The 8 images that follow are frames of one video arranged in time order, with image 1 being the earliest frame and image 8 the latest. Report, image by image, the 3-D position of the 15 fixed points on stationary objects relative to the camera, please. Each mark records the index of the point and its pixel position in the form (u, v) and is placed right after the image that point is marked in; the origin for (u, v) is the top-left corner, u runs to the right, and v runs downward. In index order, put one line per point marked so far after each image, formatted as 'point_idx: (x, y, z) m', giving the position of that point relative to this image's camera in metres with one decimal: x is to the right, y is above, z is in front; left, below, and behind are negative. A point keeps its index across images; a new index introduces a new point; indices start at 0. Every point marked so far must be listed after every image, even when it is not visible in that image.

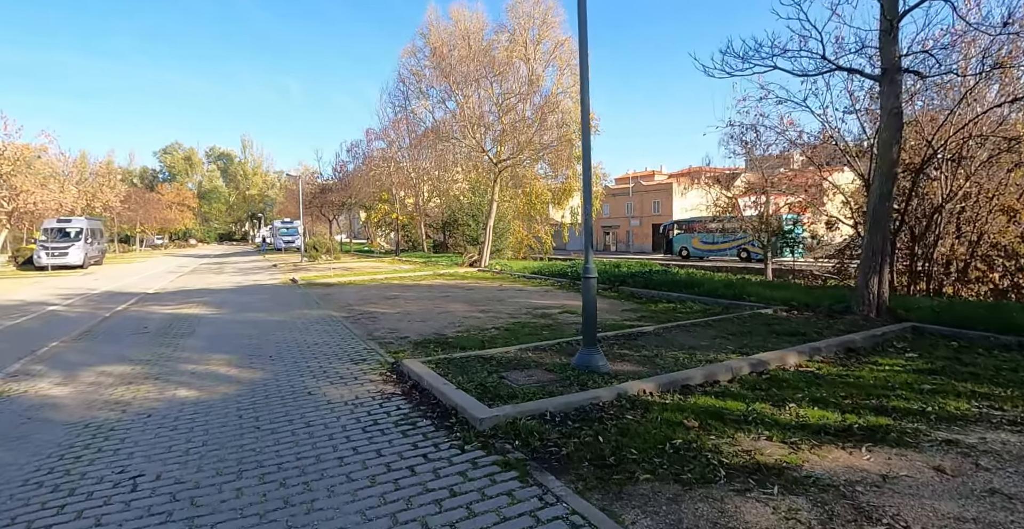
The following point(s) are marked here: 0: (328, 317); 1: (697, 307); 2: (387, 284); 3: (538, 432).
0: (-3.7, -1.0, +10.4) m
1: (+3.7, -0.9, +10.7) m
2: (-3.8, -0.6, +15.9) m
3: (+0.2, -1.4, +4.3) m
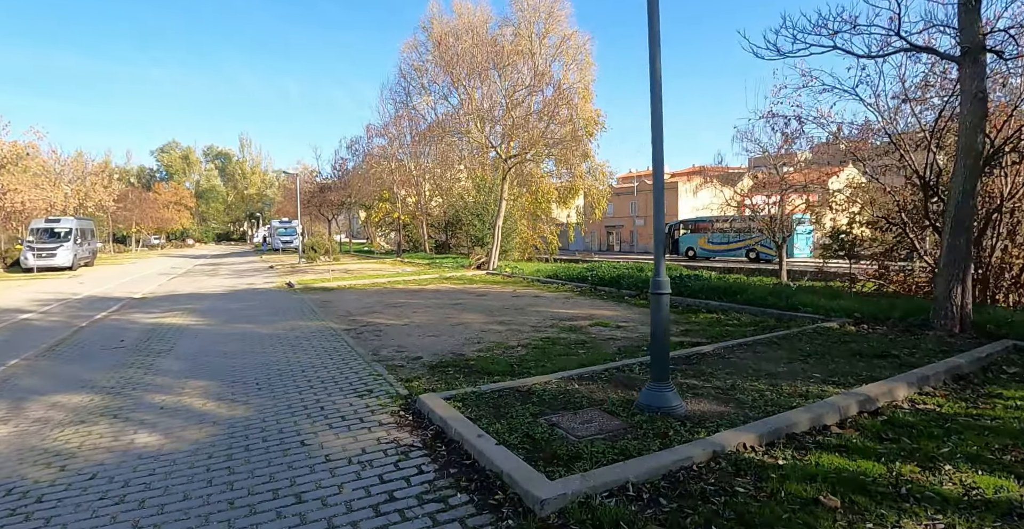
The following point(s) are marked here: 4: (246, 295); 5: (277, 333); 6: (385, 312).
0: (-3.2, -1.1, +9.2) m
1: (+4.2, -1.0, +9.4) m
2: (-3.4, -0.7, +14.6) m
3: (+0.7, -1.5, +3.0) m
4: (-7.4, -0.8, +14.7) m
5: (-4.1, -1.2, +9.3) m
6: (-2.6, -1.0, +10.7) m
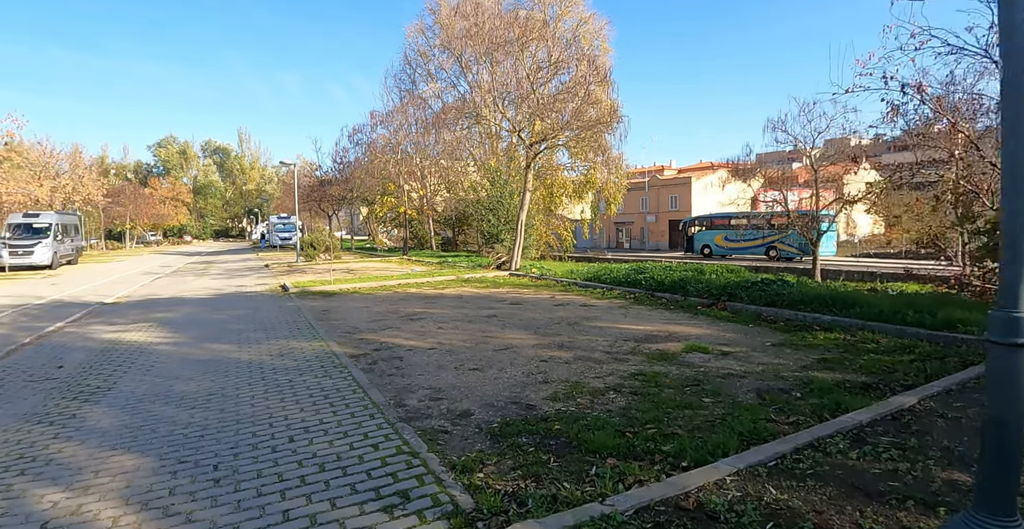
0: (-2.4, -1.2, +6.8) m
1: (+5.0, -1.0, +7.0) m
2: (-2.5, -0.7, +12.2) m
3: (+1.5, -1.5, +0.6) m
4: (-6.5, -0.8, +12.3) m
5: (-3.2, -1.2, +6.9) m
6: (-1.7, -1.0, +8.3) m
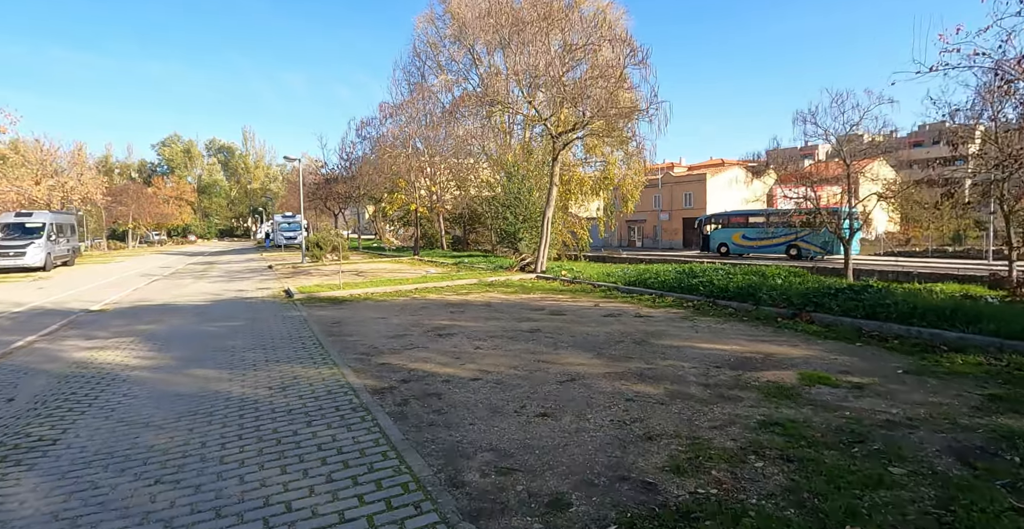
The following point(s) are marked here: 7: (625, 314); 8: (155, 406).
0: (-1.7, -1.3, +5.3) m
1: (+5.7, -1.1, +5.5) m
2: (-1.8, -0.8, +10.7) m
3: (+2.1, -1.6, -0.9) m
4: (-5.8, -0.9, +10.8) m
5: (-2.5, -1.3, +5.4) m
6: (-1.0, -1.1, +6.8) m
7: (+2.0, -0.9, +9.2) m
8: (-3.6, -1.4, +5.3) m
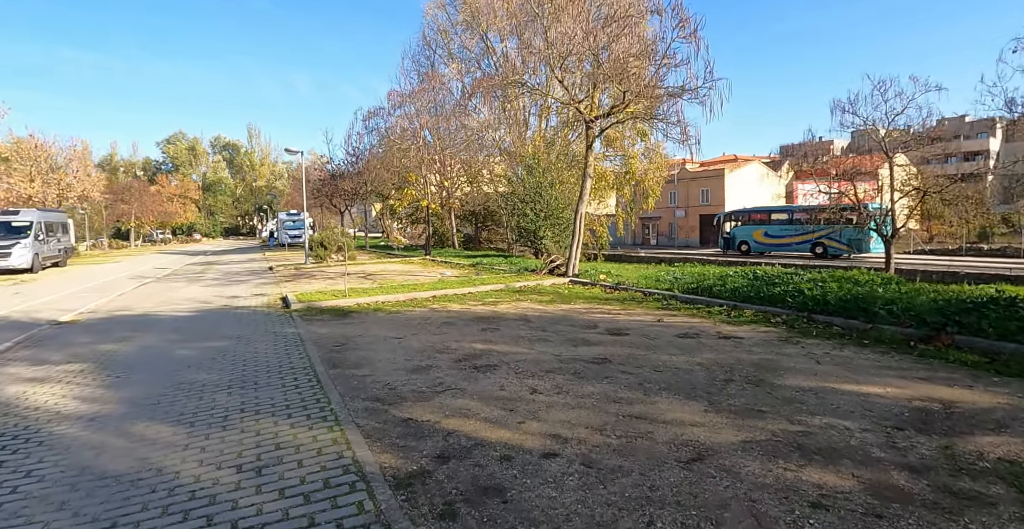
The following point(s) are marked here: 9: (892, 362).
0: (-1.1, -1.4, +3.4) m
1: (+6.4, -1.2, +3.5) m
2: (-1.1, -0.8, +8.8) m
3: (+2.7, -1.8, -2.8) m
4: (-5.1, -1.0, +9.0) m
5: (-1.9, -1.4, +3.6) m
6: (-0.4, -1.2, +5.0) m
7: (+2.7, -0.9, +7.3) m
8: (-3.0, -1.5, +3.5) m
9: (+4.2, -1.0, +5.9) m
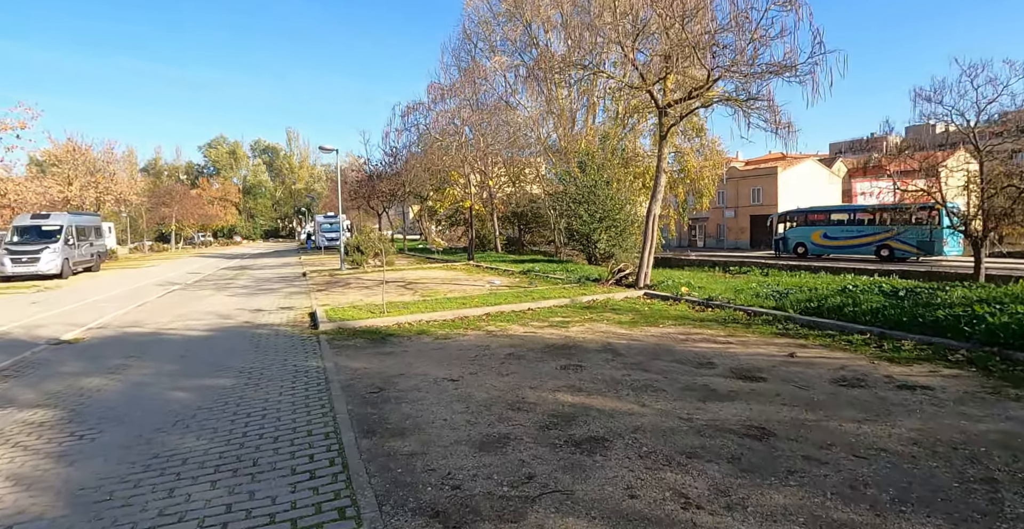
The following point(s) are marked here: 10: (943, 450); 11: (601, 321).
0: (-0.4, -1.5, +1.6) m
1: (+7.1, -1.4, +1.3) m
2: (0.0, -1.0, +7.0) m
3: (+3.0, -1.9, -4.8) m
4: (-4.0, -1.2, +7.4) m
5: (-1.2, -1.6, +1.8) m
6: (+0.4, -1.4, +3.1) m
7: (+3.6, -1.1, +5.3) m
8: (-2.2, -1.7, +1.8) m
9: (+5.1, -1.2, +3.8) m
10: (+3.1, -1.3, +3.9) m
11: (+1.4, -0.9, +8.2) m
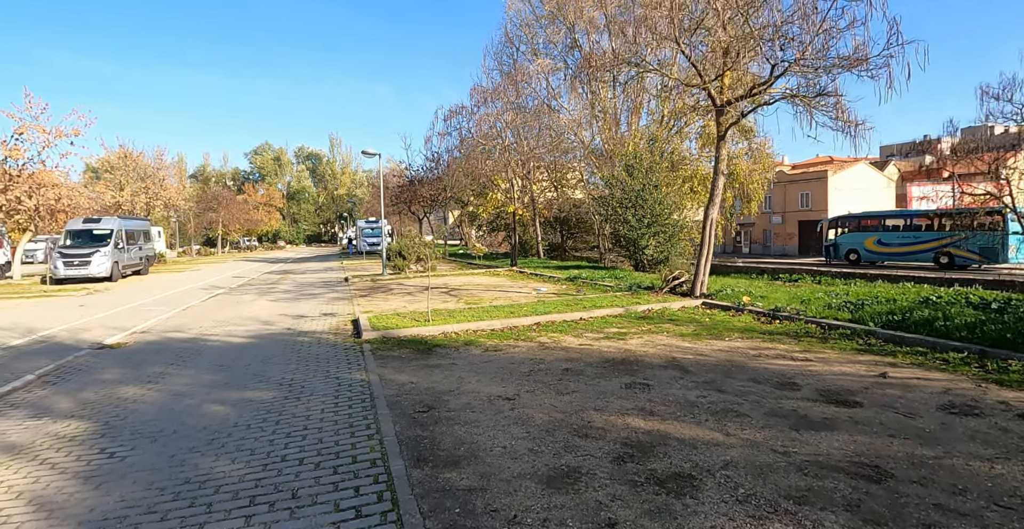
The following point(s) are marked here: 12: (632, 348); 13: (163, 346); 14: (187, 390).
0: (0.0, -1.6, +1.1) m
1: (+7.3, -1.4, +0.3) m
2: (+0.6, -1.1, +6.5) m
3: (+2.9, -1.9, -5.5) m
4: (-3.3, -1.2, +7.2) m
5: (-0.9, -1.6, +1.4) m
6: (+0.8, -1.4, +2.6) m
7: (+4.2, -1.2, +4.5) m
8: (-1.9, -1.7, +1.4) m
9: (+5.5, -1.3, +2.9) m
10: (+3.6, -1.3, +3.1) m
11: (+2.1, -1.0, +7.6) m
12: (+1.5, -1.1, +6.7) m
13: (-5.4, -1.3, +8.2) m
14: (-3.5, -1.4, +5.8) m
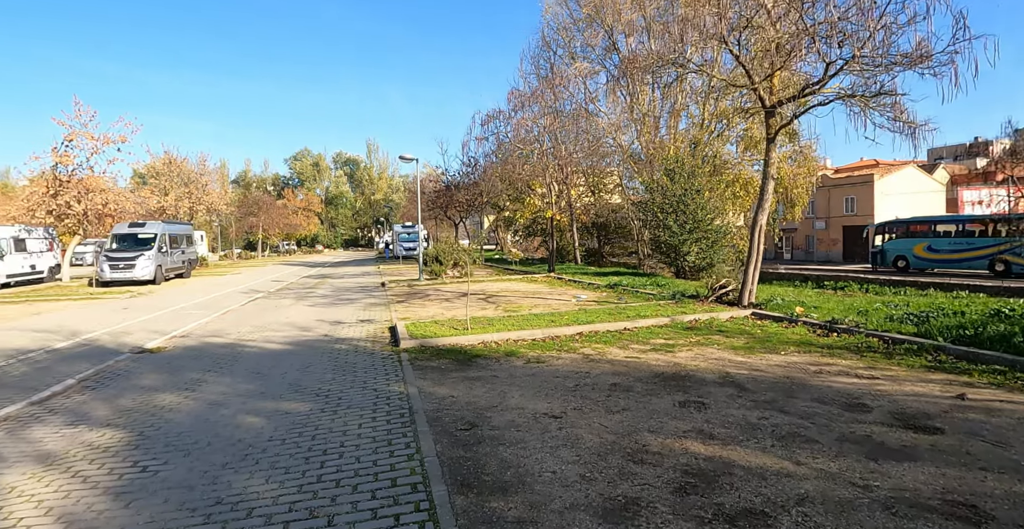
0: (+0.1, -1.6, +0.9) m
1: (+7.4, -1.5, -0.4) m
2: (+1.1, -1.2, +6.2) m
3: (+2.6, -1.9, -5.9) m
4: (-2.8, -1.3, +7.1) m
5: (-0.7, -1.7, +1.2) m
6: (+1.1, -1.5, +2.3) m
7: (+4.5, -1.3, +4.0) m
8: (-1.7, -1.7, +1.3) m
9: (+5.8, -1.4, +2.3) m
10: (+3.8, -1.4, +2.7) m
11: (+2.7, -1.1, +7.2) m
12: (+2.0, -1.2, +6.4) m
13: (-4.8, -1.4, +8.3) m
14: (-3.1, -1.5, +5.7) m
